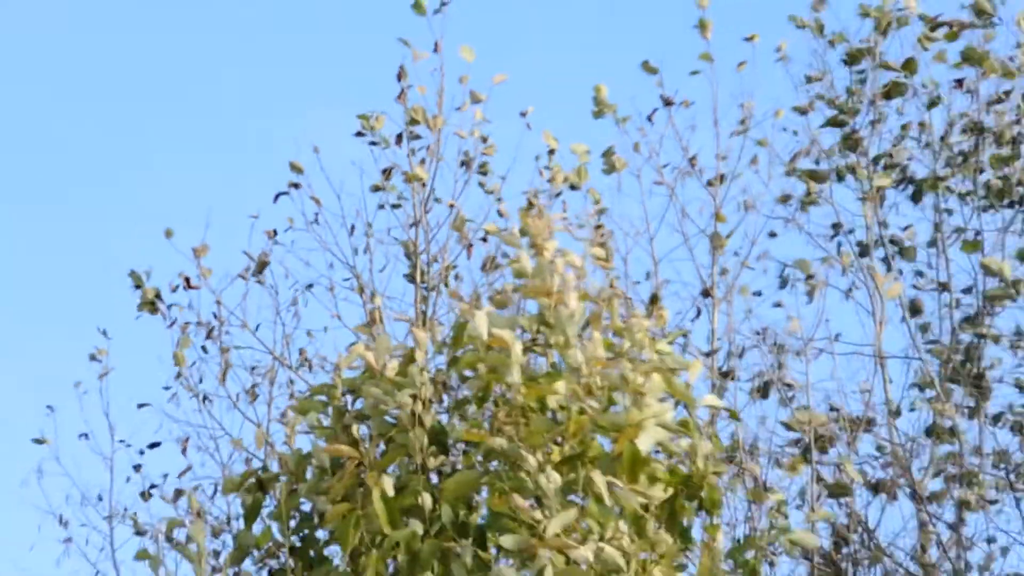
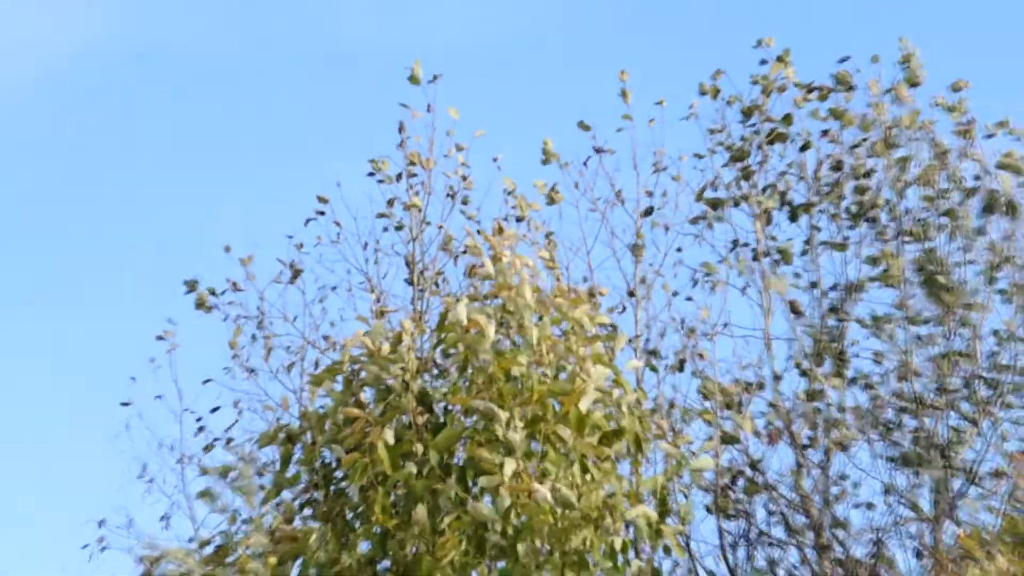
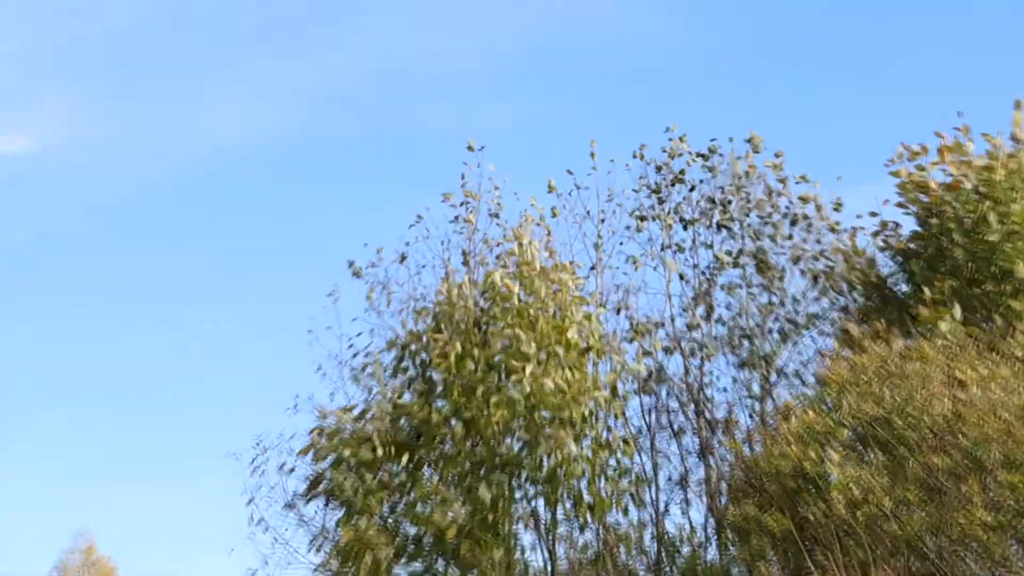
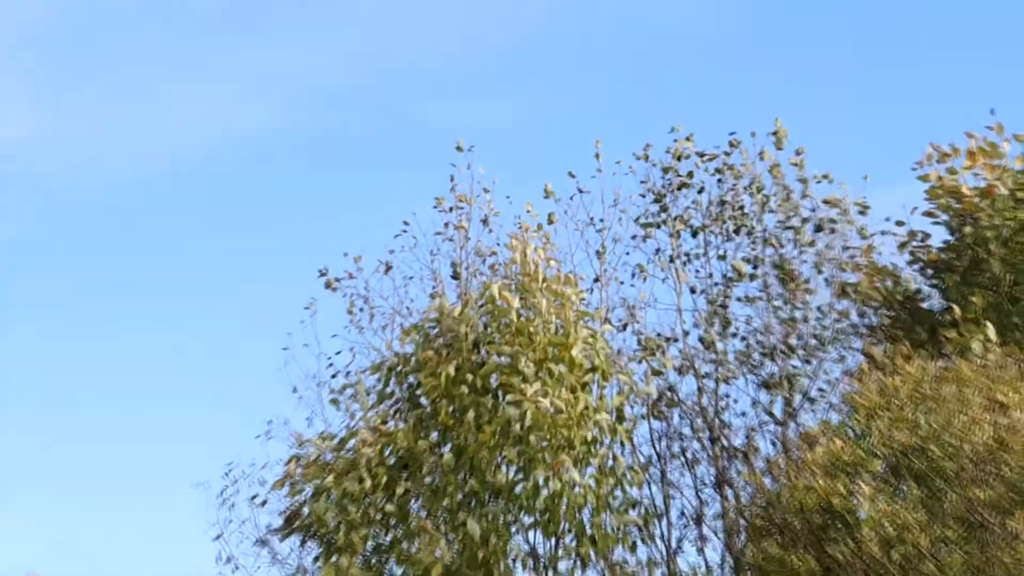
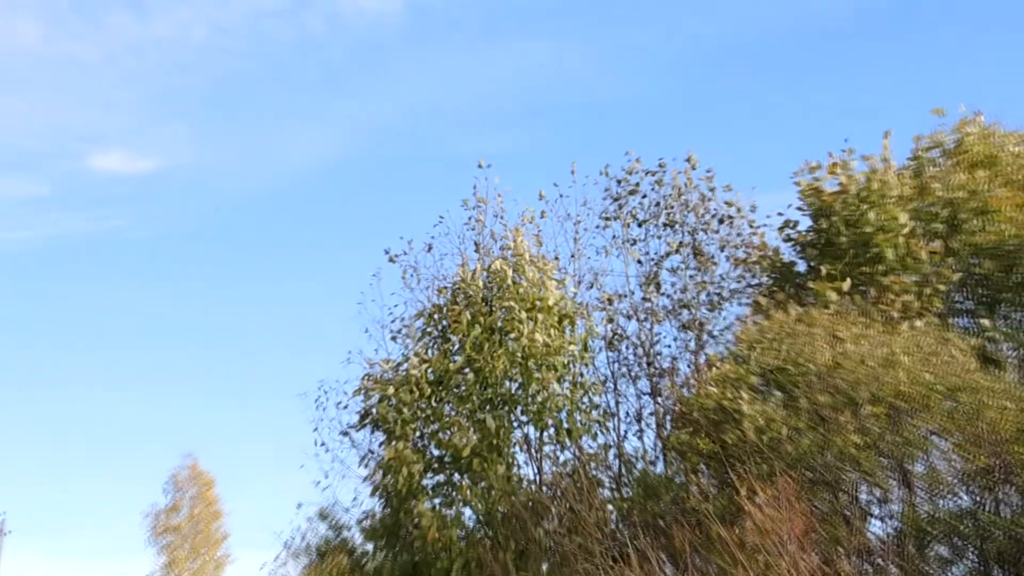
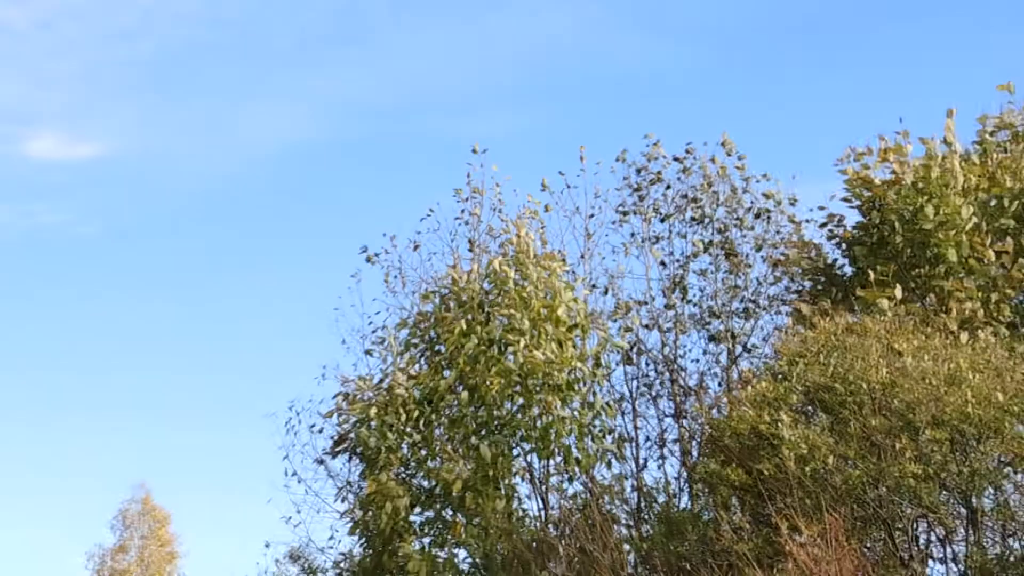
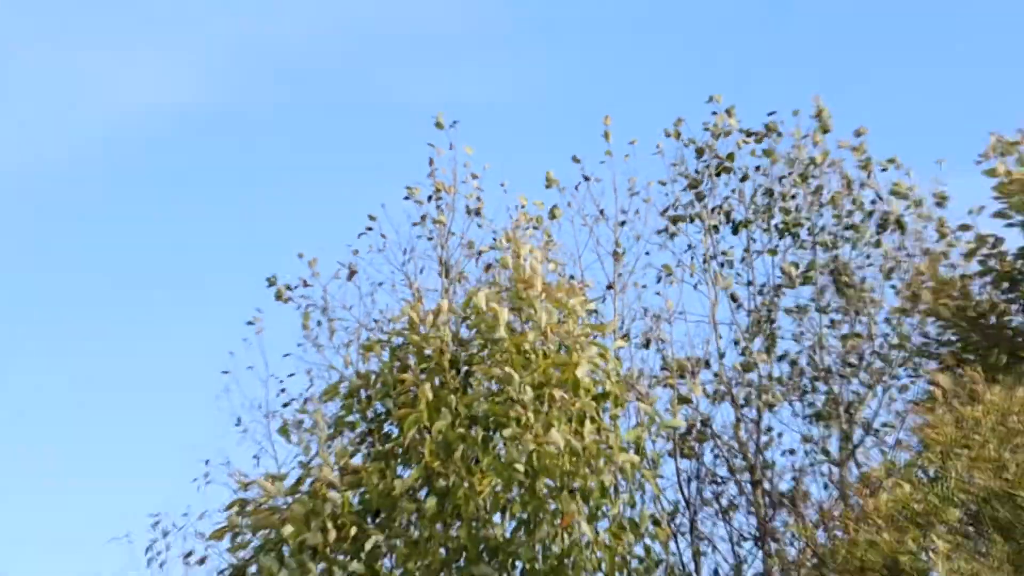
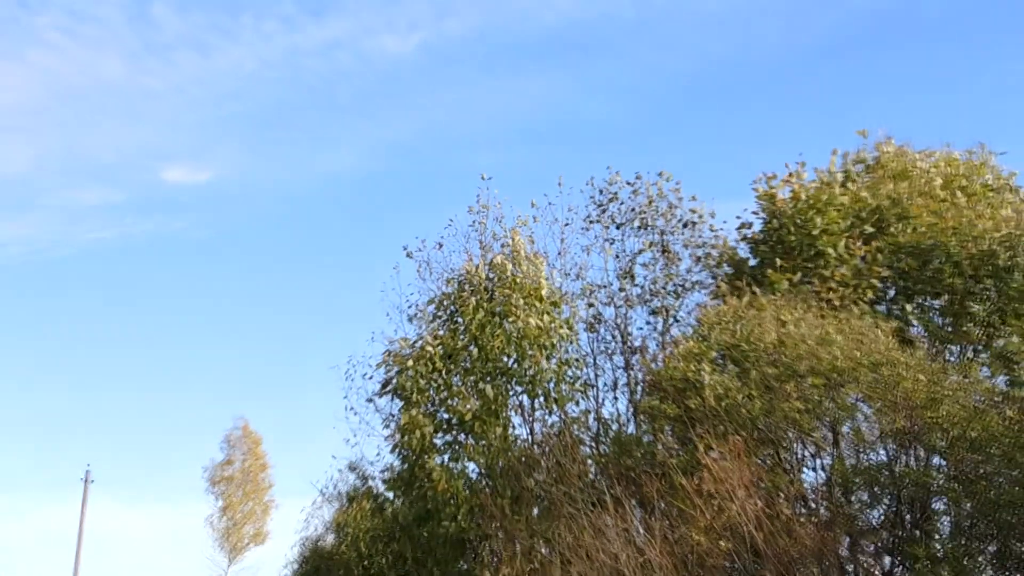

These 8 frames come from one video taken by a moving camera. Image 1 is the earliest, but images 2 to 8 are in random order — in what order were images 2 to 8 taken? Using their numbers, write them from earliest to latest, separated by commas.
2, 7, 4, 3, 6, 5, 8
